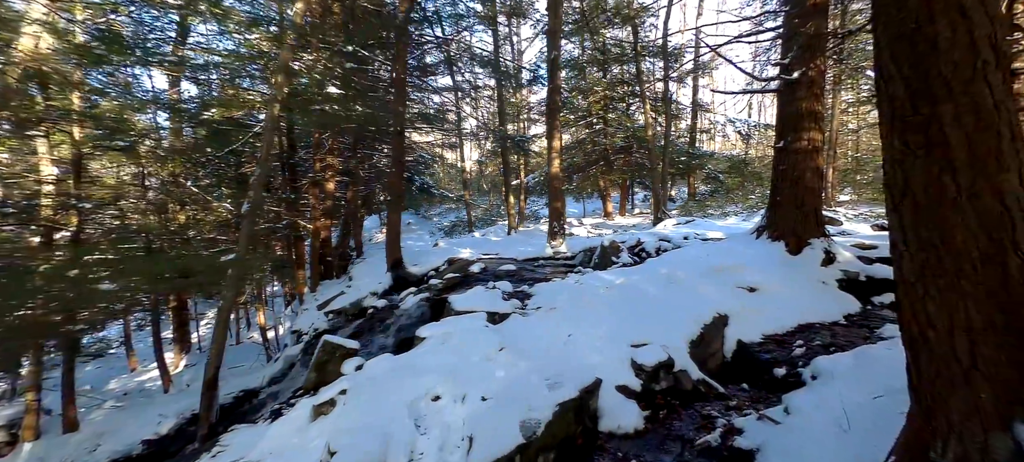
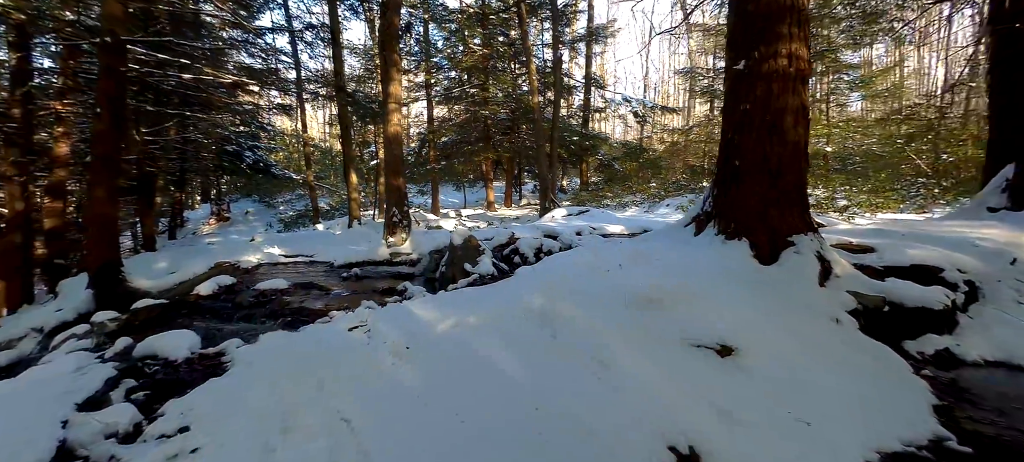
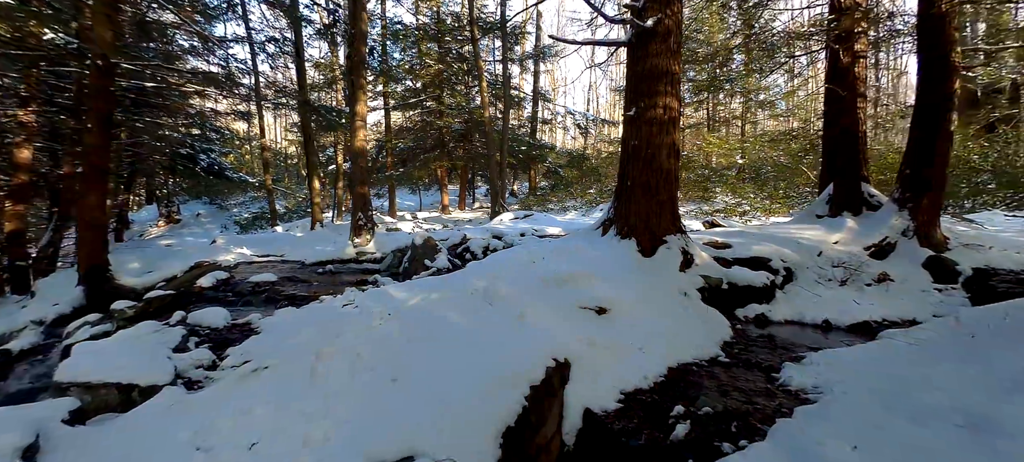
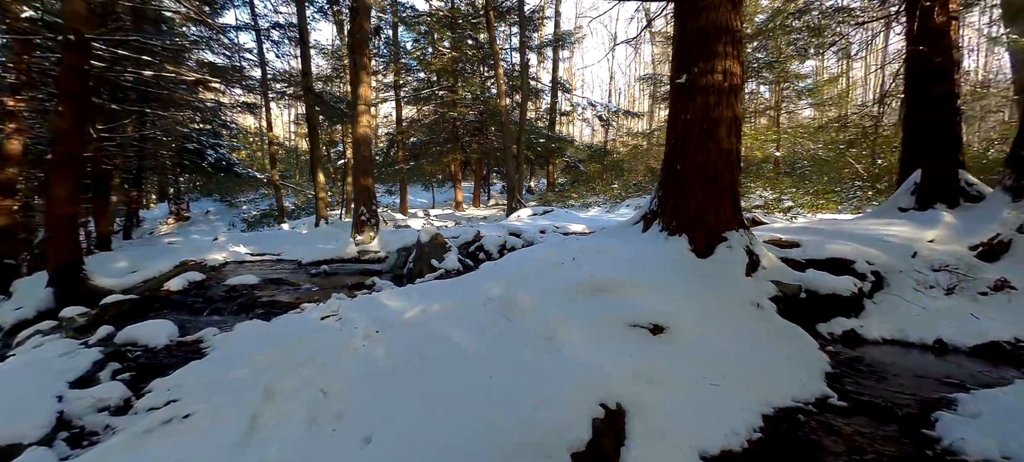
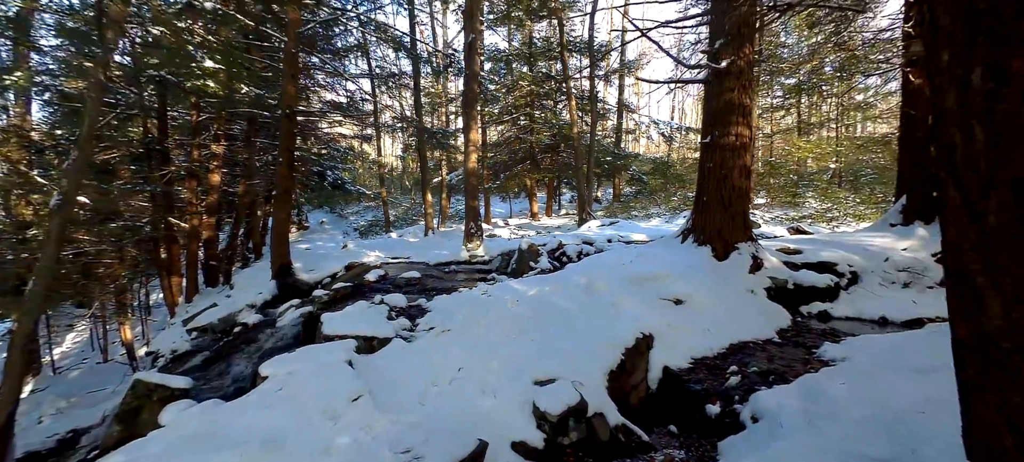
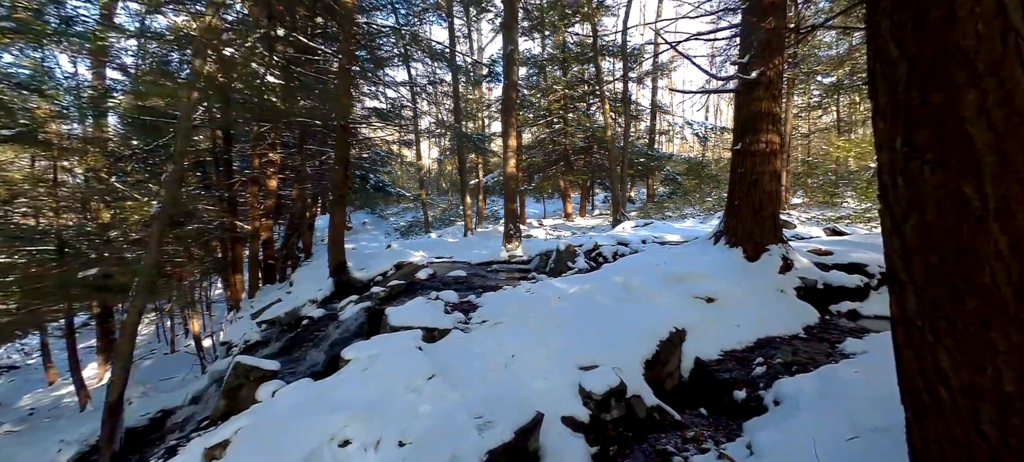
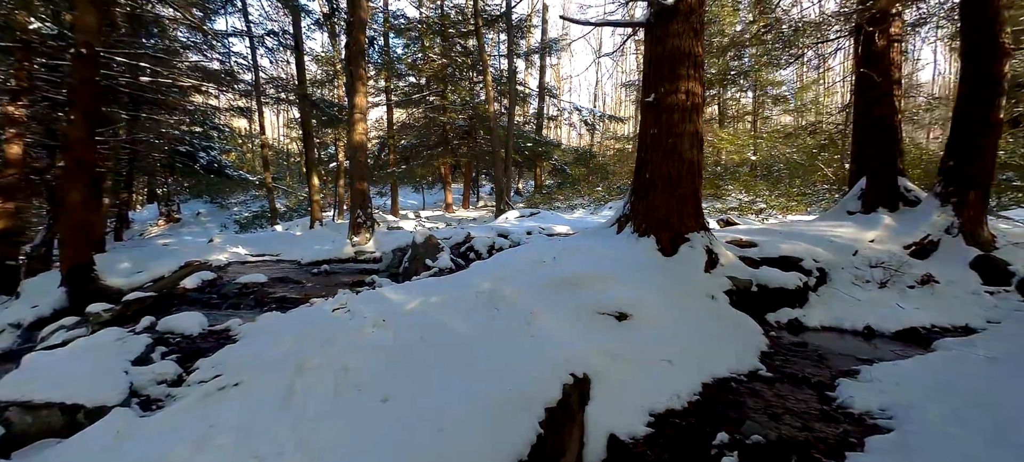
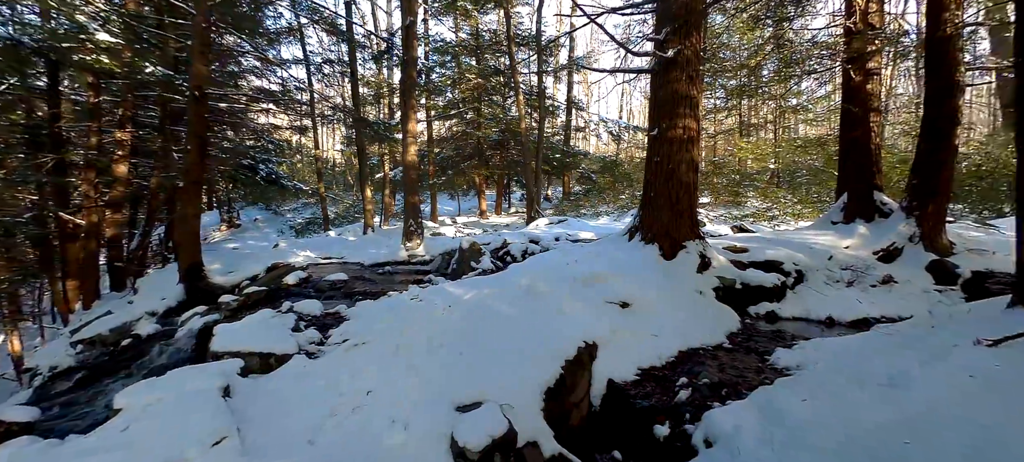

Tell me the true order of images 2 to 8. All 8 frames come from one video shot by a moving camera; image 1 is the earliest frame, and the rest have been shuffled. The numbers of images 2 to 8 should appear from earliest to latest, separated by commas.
6, 5, 8, 3, 7, 4, 2
